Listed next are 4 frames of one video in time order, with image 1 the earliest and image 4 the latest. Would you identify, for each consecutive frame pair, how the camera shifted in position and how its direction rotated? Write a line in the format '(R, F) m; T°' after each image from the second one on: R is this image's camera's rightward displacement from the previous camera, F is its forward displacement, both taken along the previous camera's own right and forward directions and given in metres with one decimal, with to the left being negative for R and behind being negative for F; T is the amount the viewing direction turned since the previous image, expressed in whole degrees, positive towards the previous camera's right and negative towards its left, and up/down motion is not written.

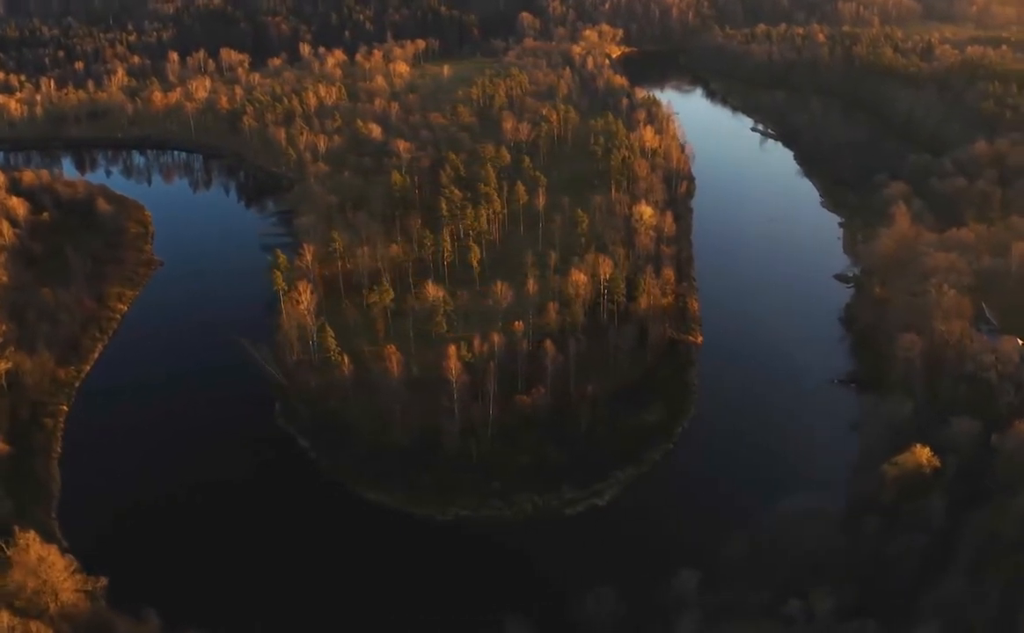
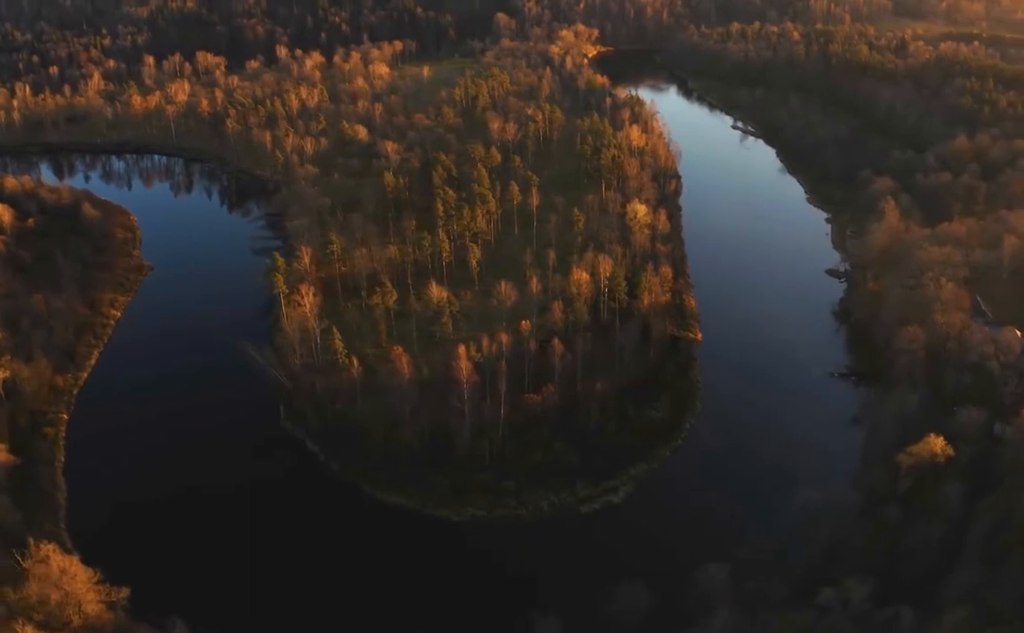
(-0.7, +0.1) m; +1°
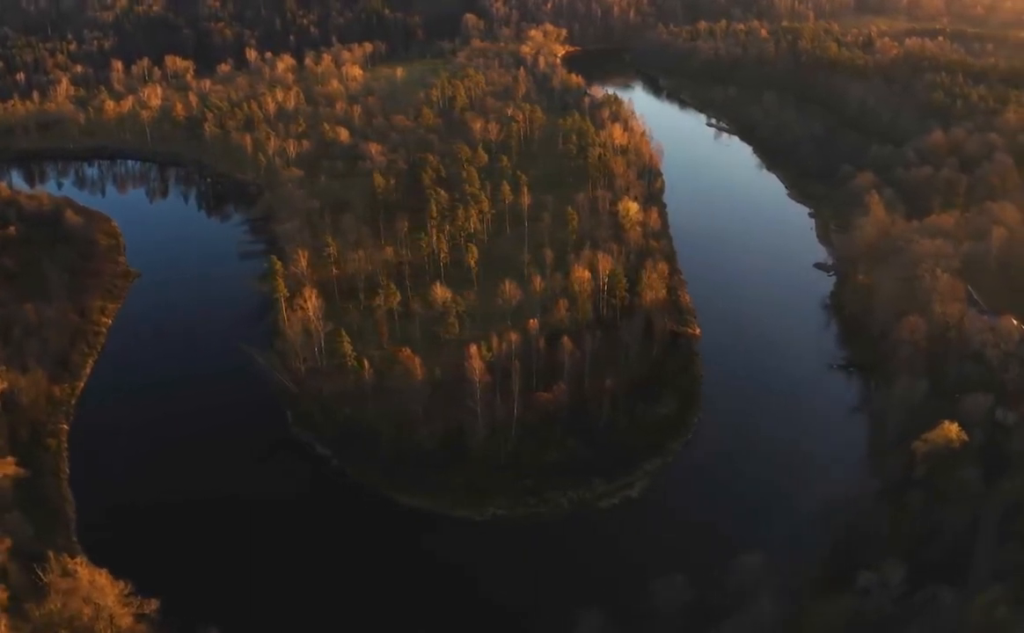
(-0.9, +0.1) m; +2°
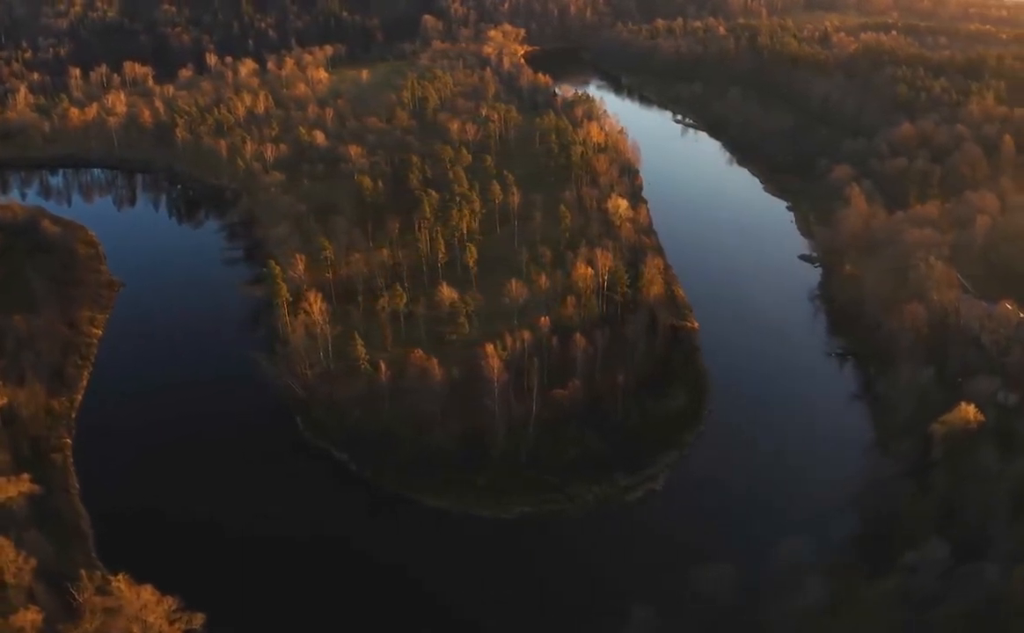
(-1.2, +0.2) m; +2°
